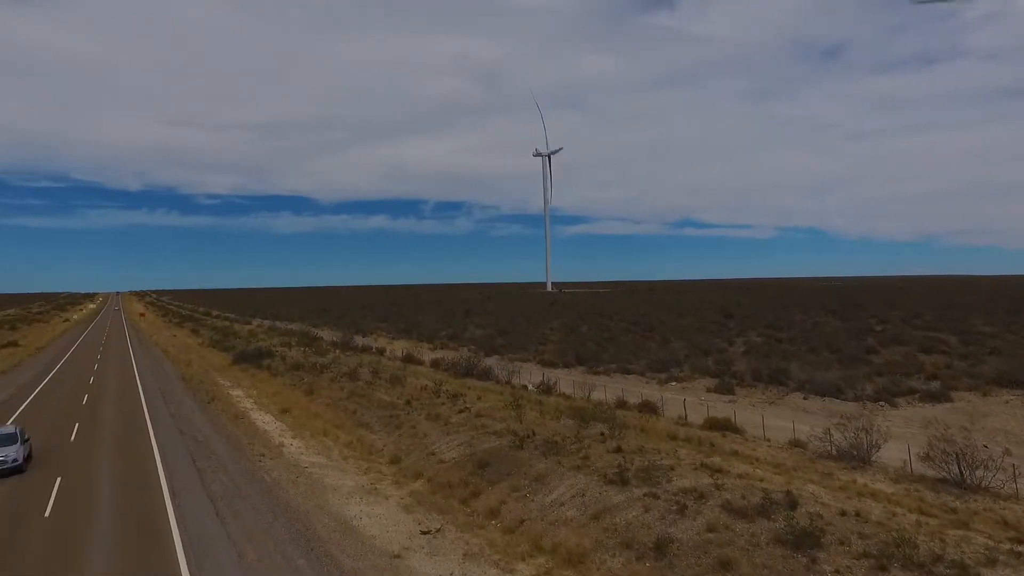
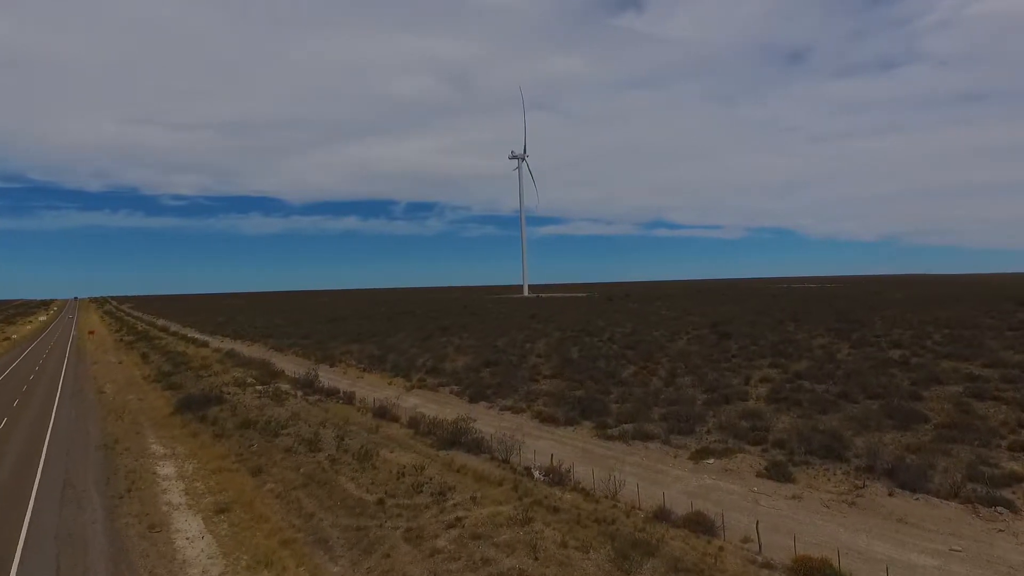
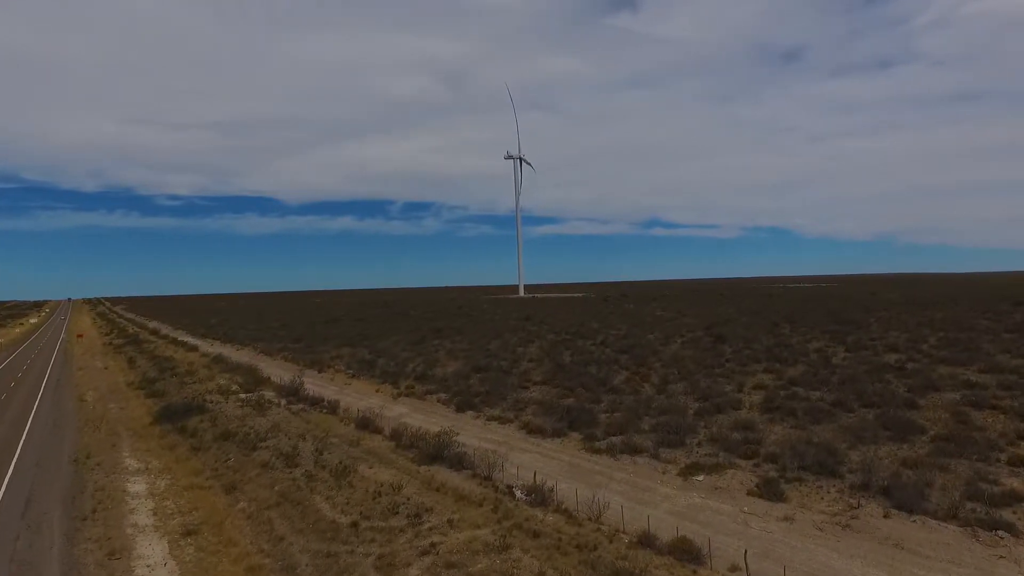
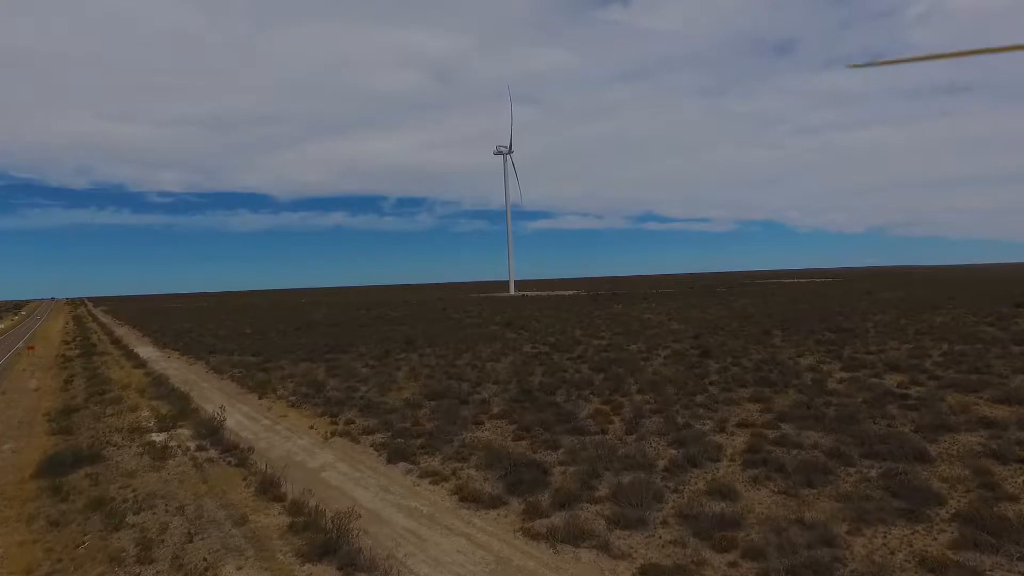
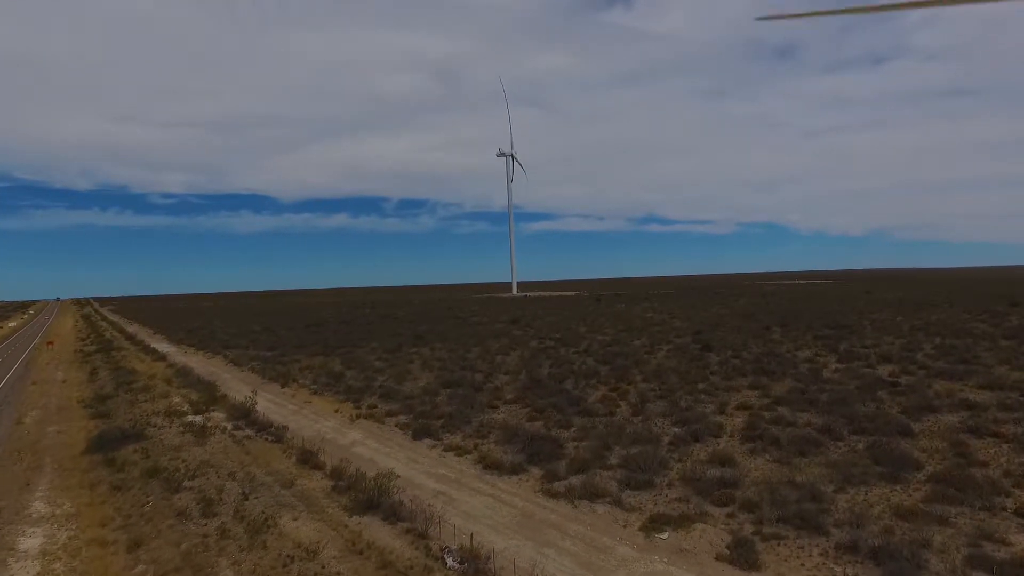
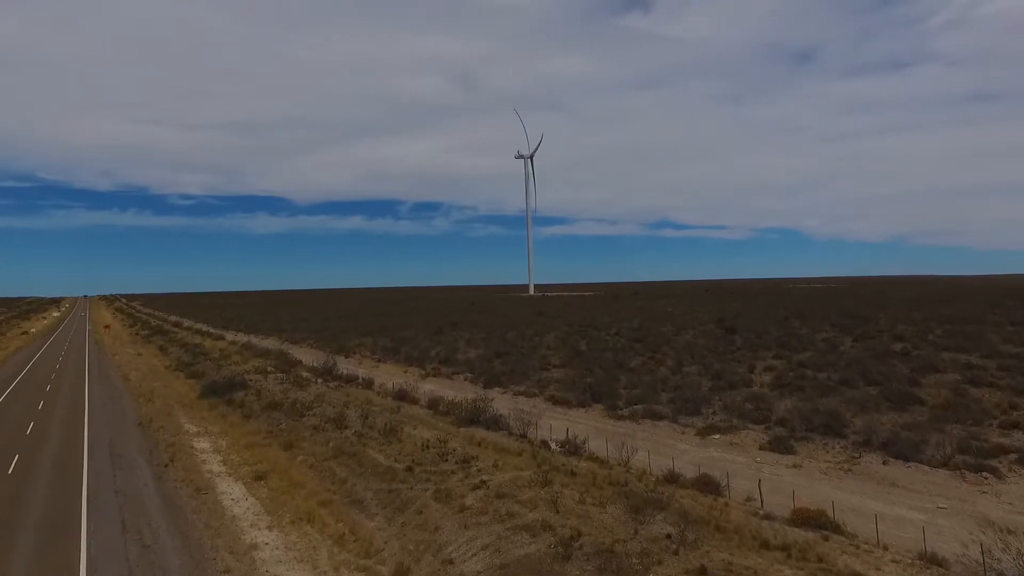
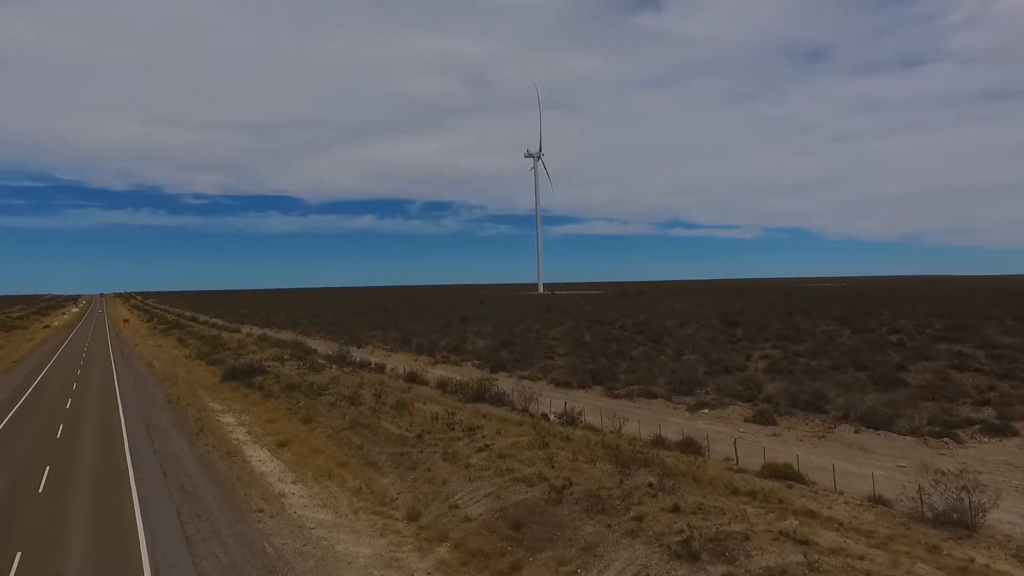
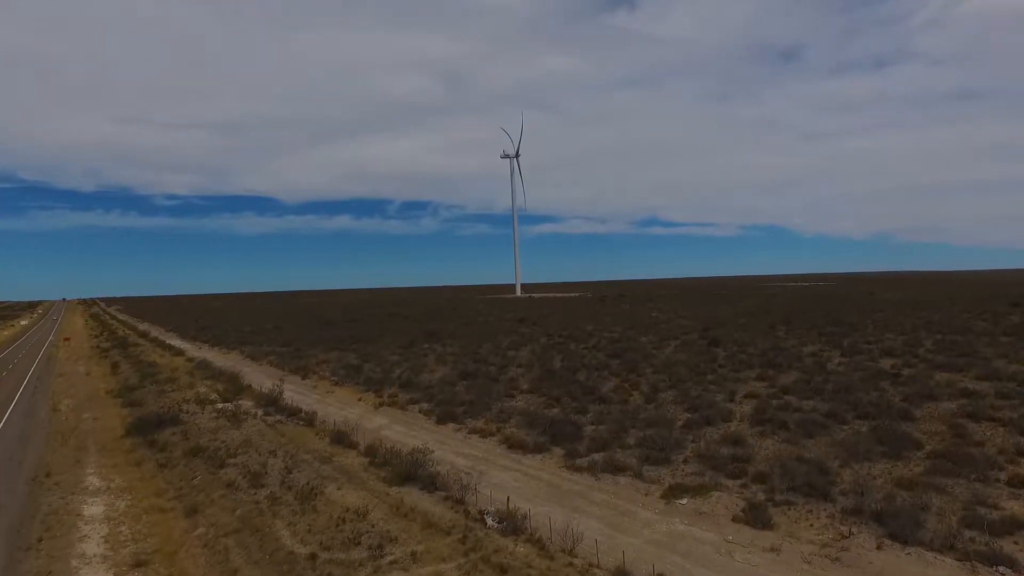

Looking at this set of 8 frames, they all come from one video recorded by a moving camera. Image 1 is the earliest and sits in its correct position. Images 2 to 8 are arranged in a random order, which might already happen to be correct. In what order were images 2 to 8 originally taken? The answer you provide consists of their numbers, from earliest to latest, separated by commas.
7, 6, 2, 3, 8, 5, 4
